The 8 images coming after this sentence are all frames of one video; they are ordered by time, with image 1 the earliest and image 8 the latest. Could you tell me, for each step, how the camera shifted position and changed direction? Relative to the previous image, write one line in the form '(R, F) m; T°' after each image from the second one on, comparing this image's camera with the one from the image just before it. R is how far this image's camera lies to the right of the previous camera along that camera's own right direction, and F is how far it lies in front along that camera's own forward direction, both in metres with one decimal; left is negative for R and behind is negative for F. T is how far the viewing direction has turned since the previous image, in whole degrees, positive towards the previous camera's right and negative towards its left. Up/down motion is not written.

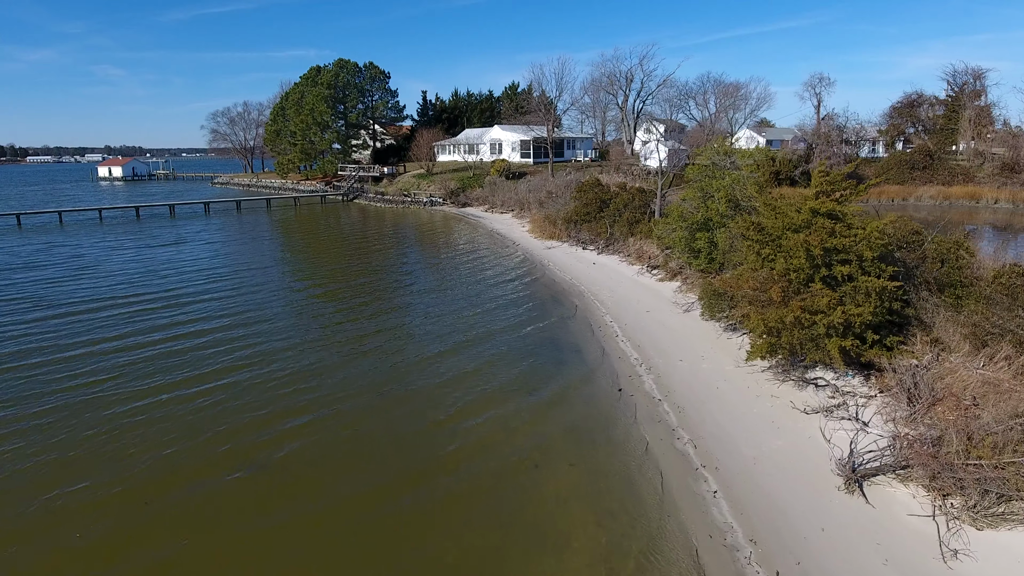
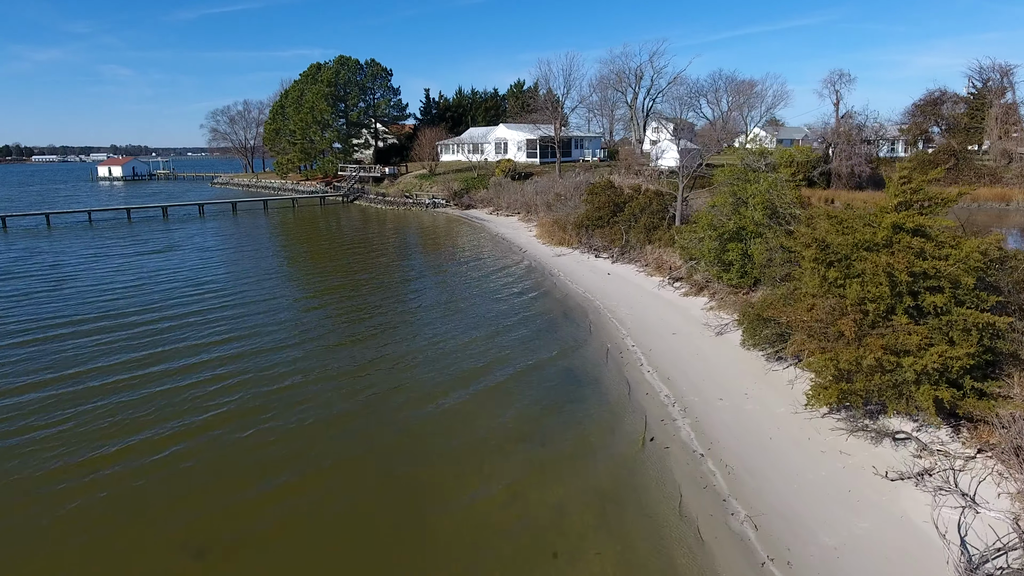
(0.0, +1.6) m; 0°
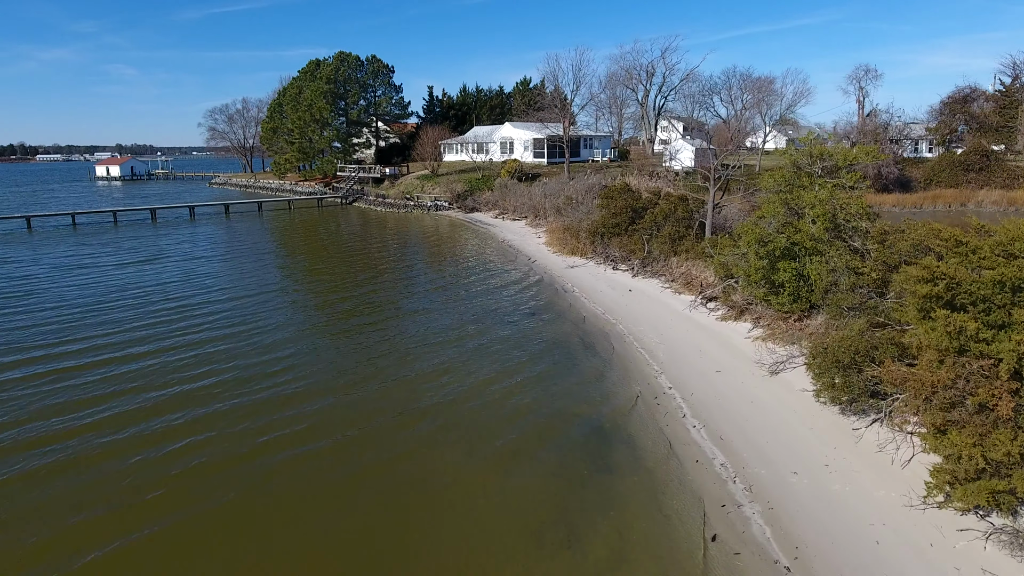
(-0.1, +1.9) m; 0°
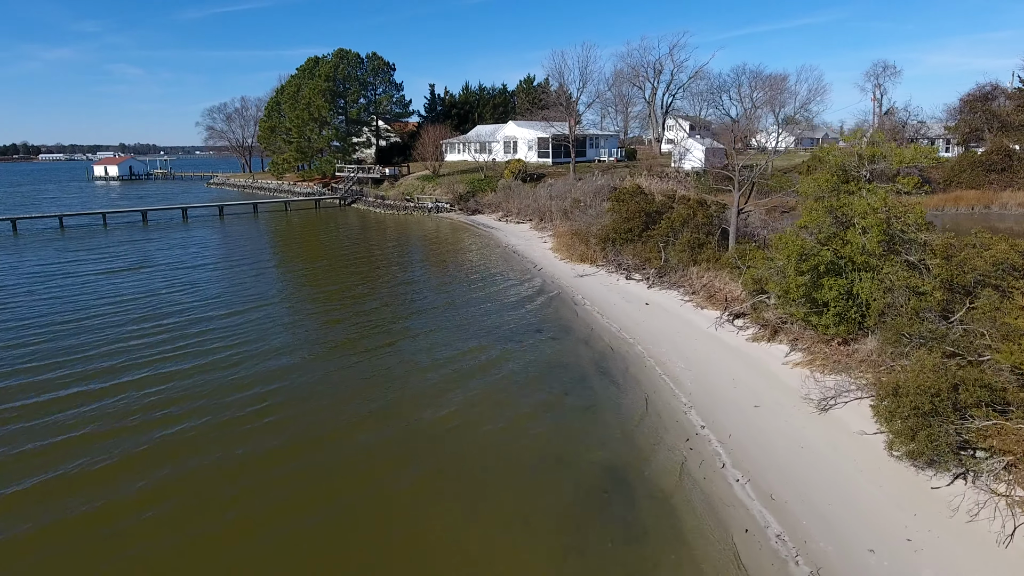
(0.0, +1.3) m; 0°
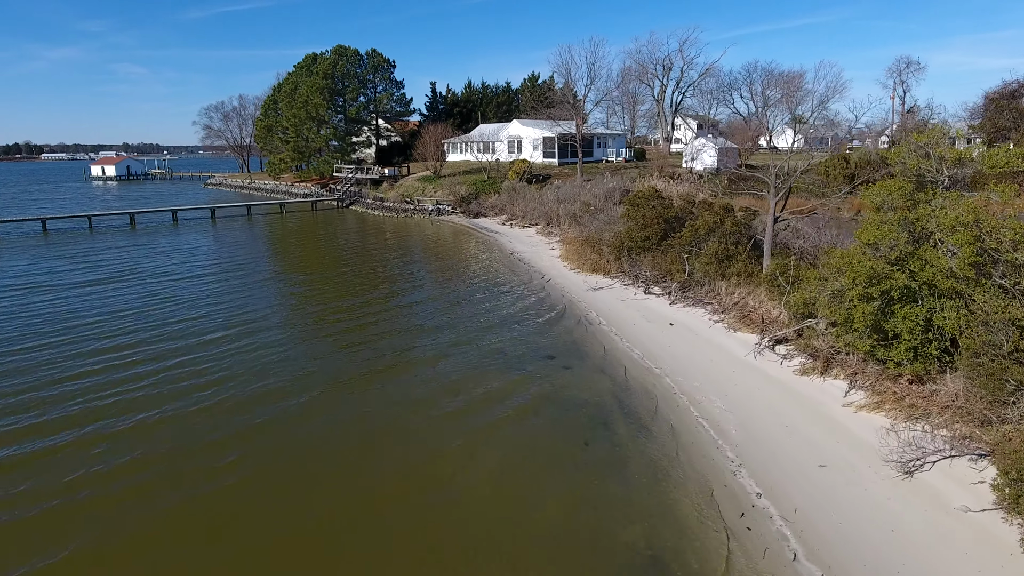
(-0.1, +1.6) m; 0°
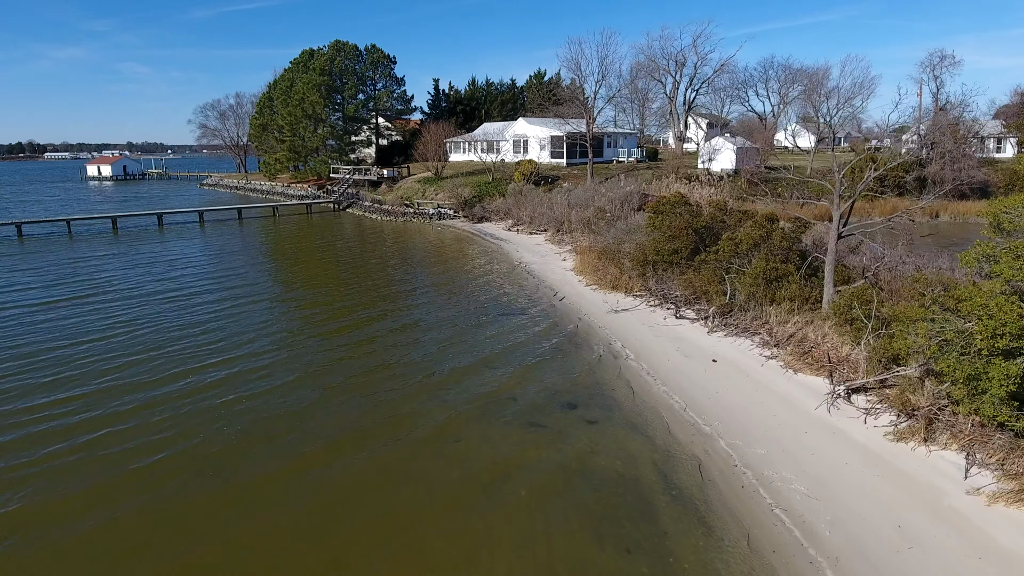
(-0.1, +2.0) m; 0°
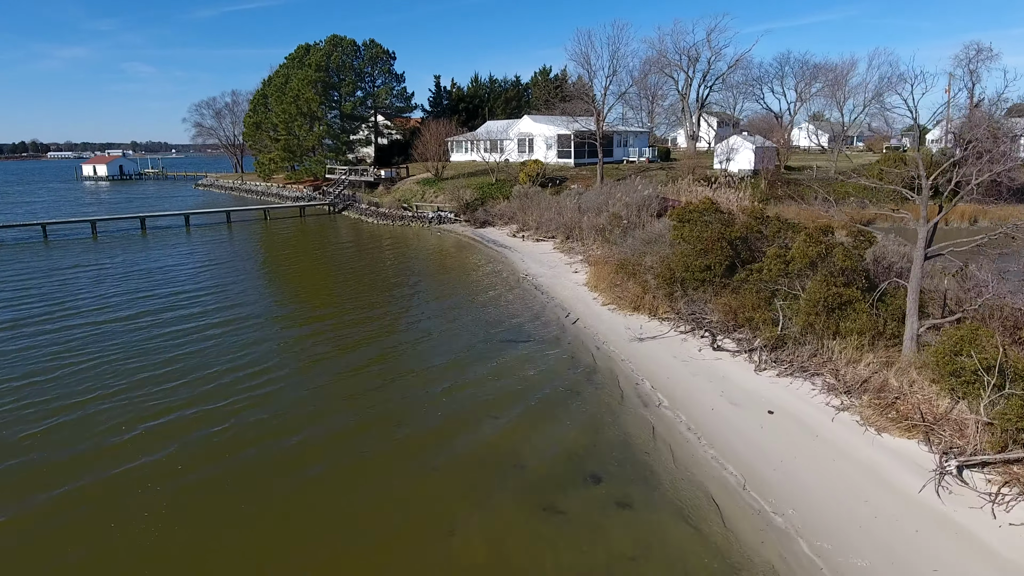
(0.0, +2.0) m; 0°
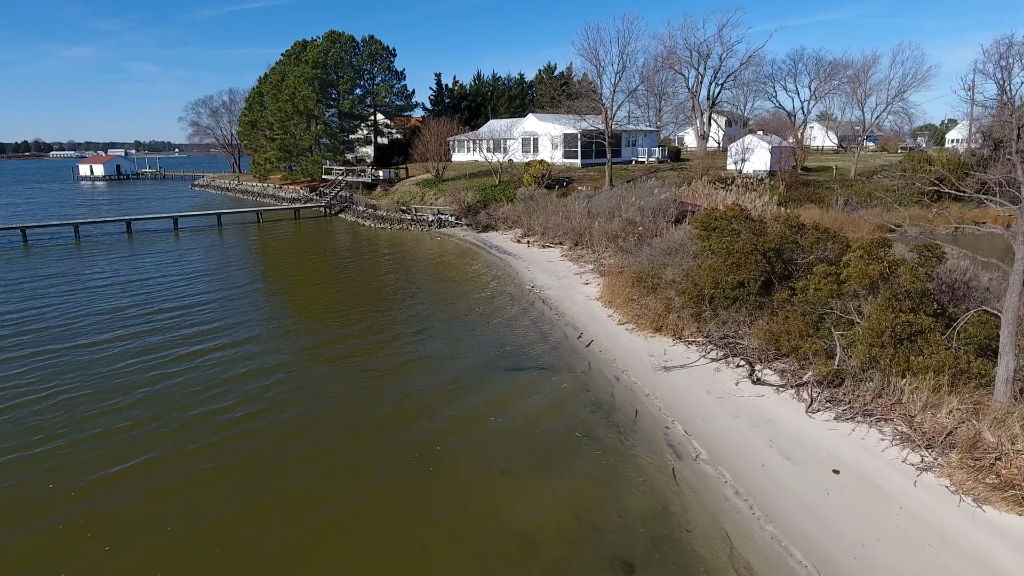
(0.0, +1.5) m; 0°
